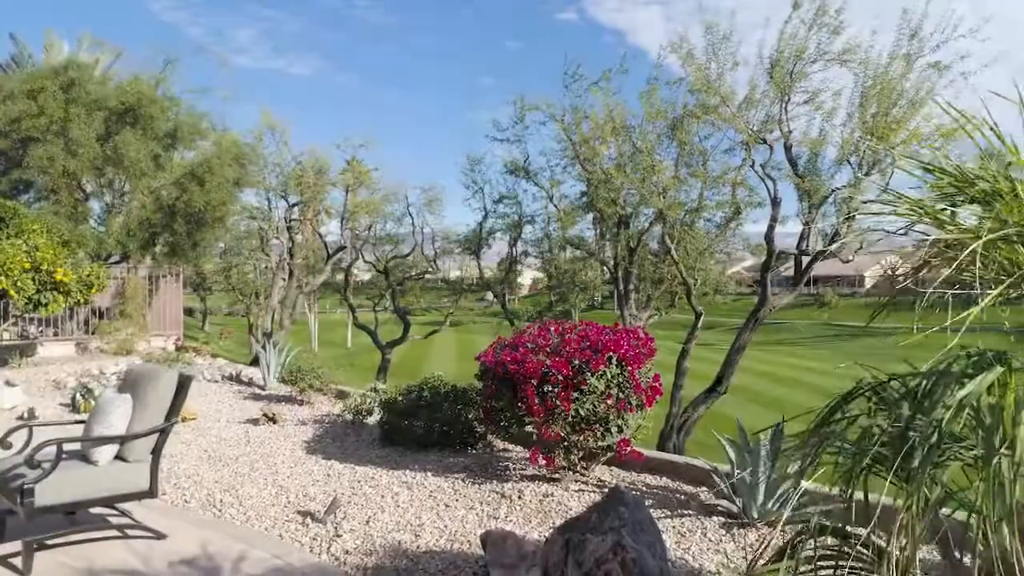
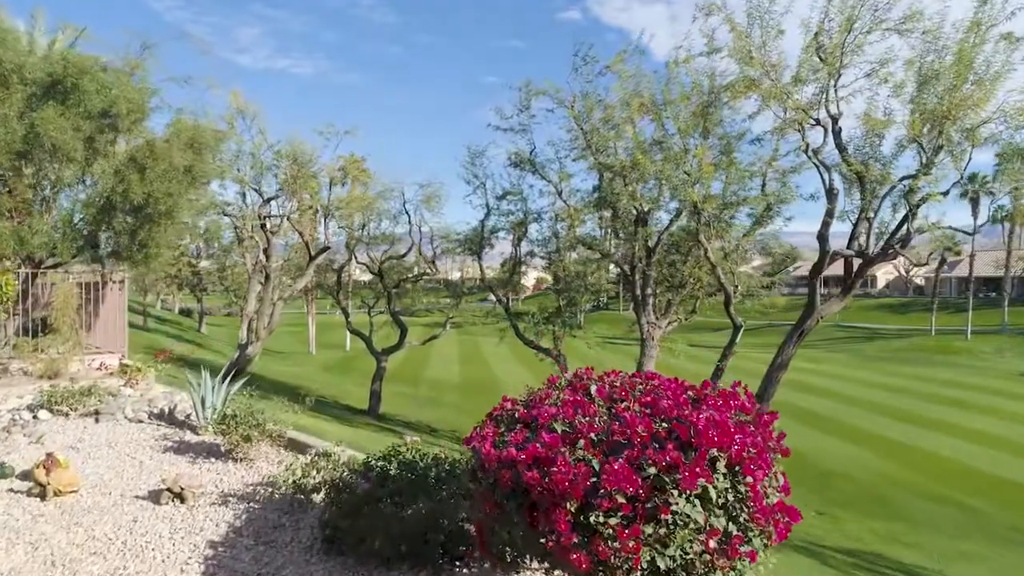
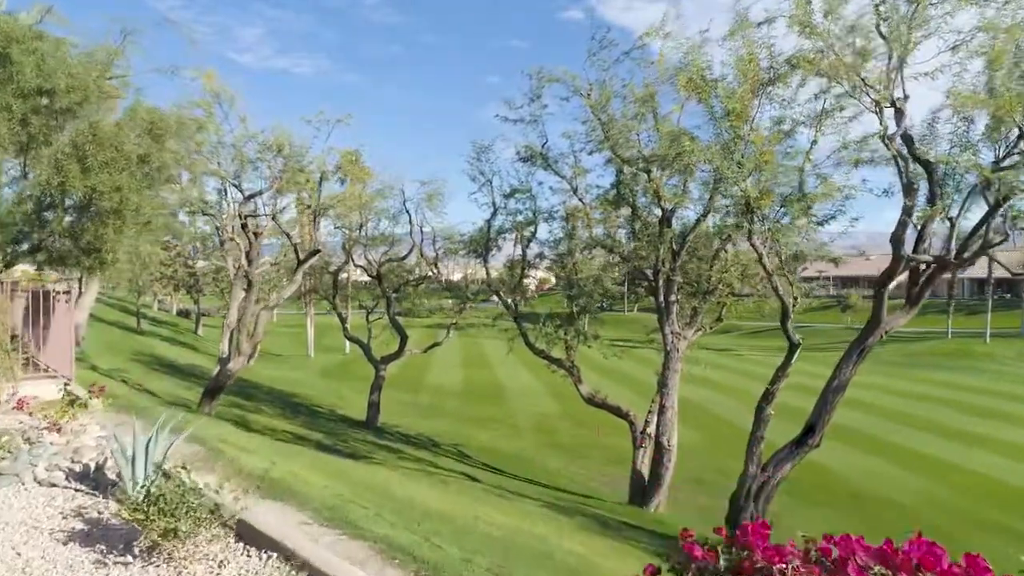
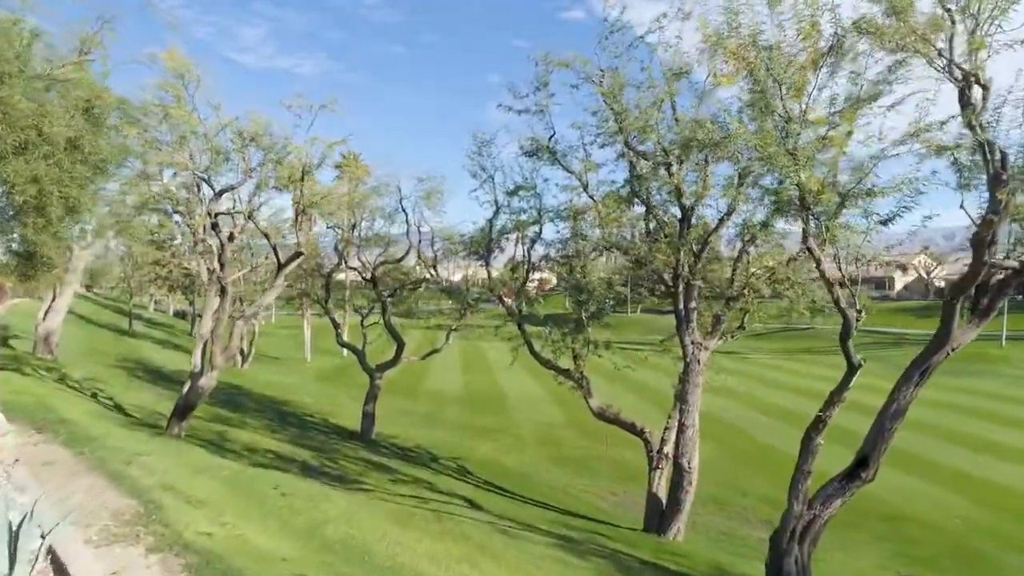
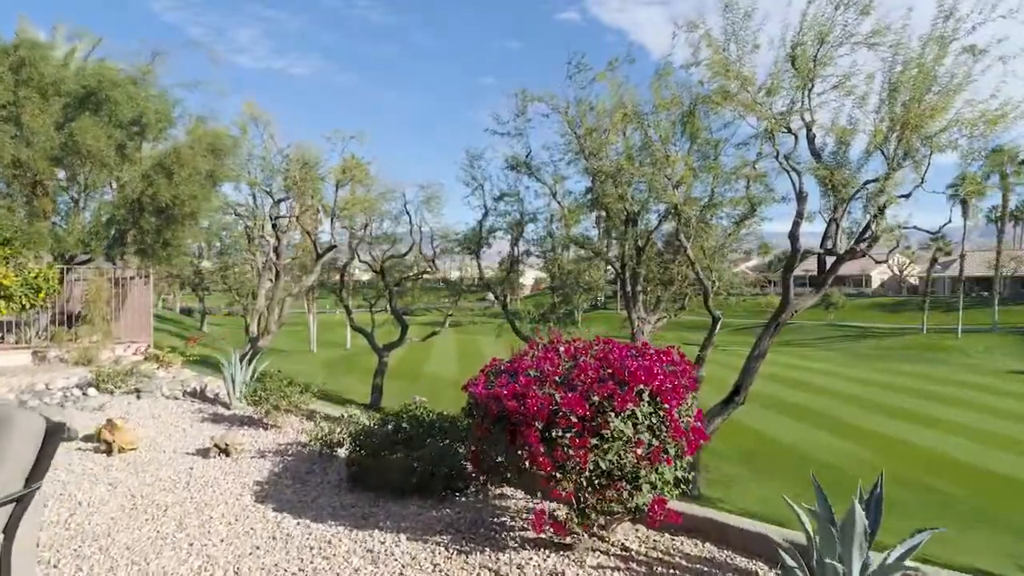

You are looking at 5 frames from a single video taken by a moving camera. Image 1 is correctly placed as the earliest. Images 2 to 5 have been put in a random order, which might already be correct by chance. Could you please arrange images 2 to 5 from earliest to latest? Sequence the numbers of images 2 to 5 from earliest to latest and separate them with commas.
5, 2, 3, 4
